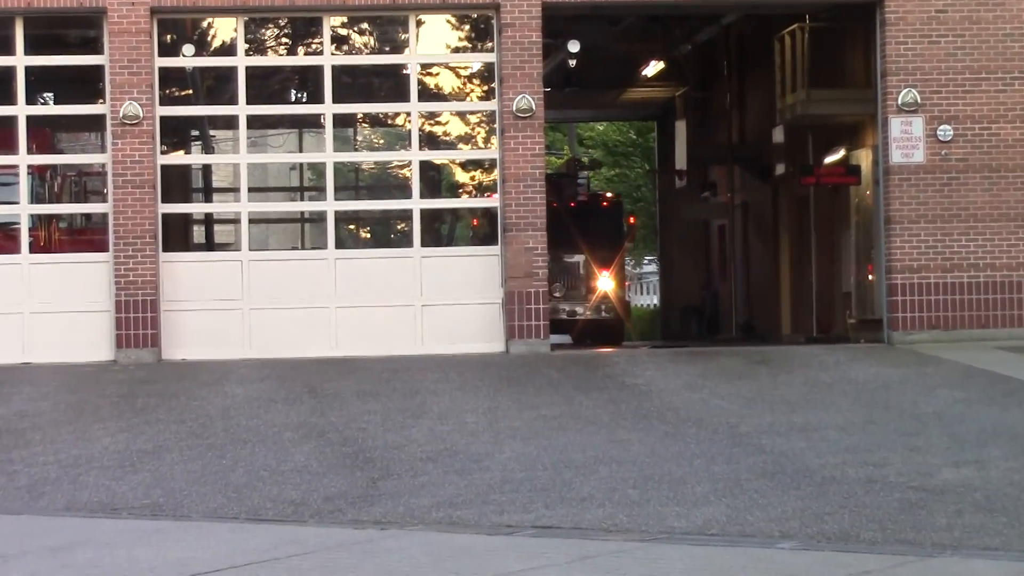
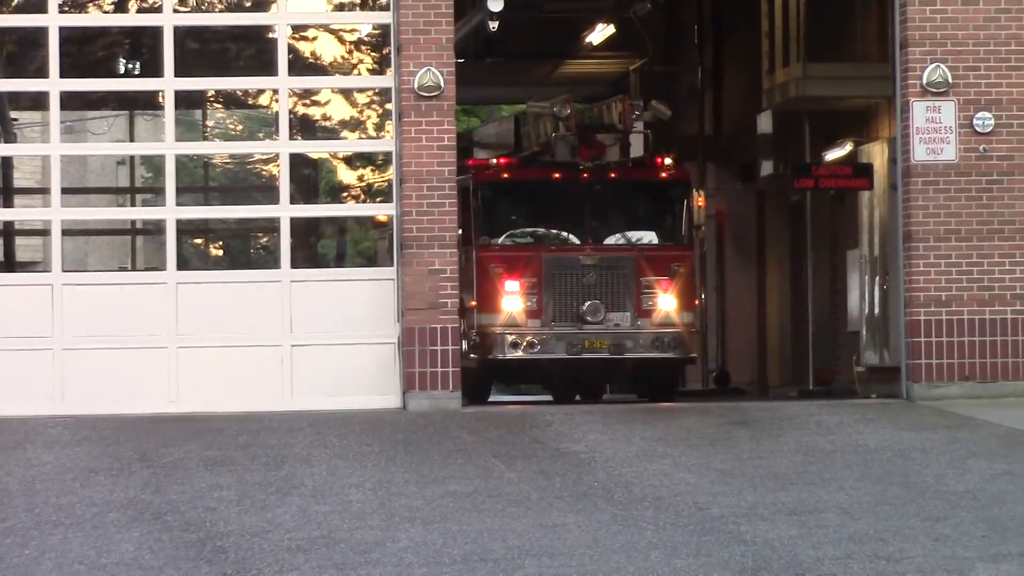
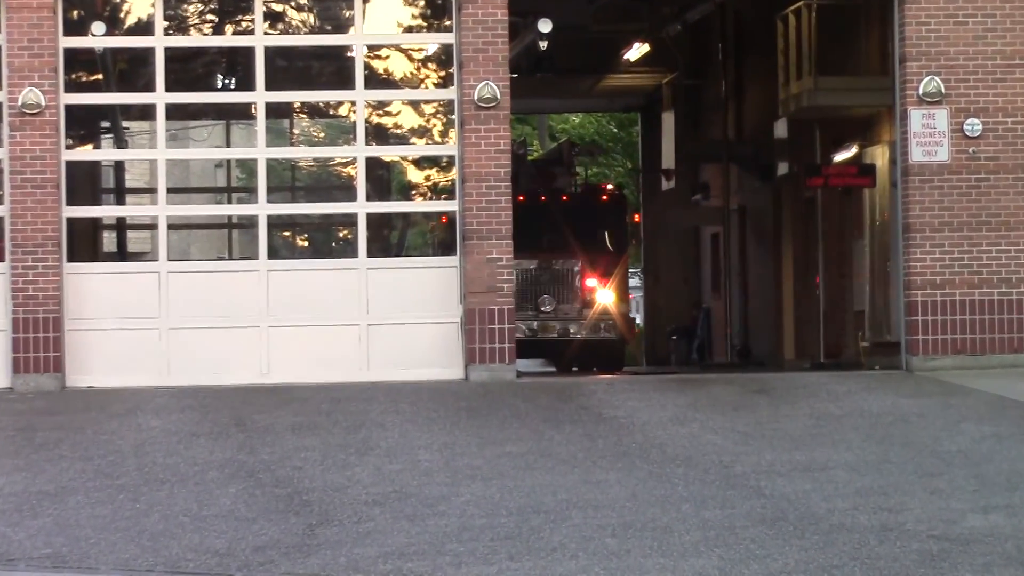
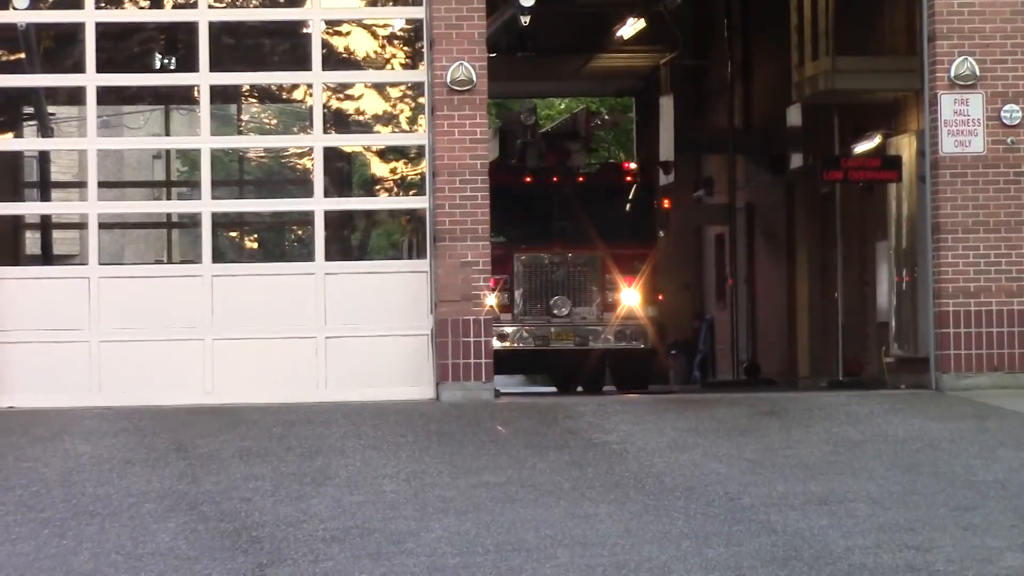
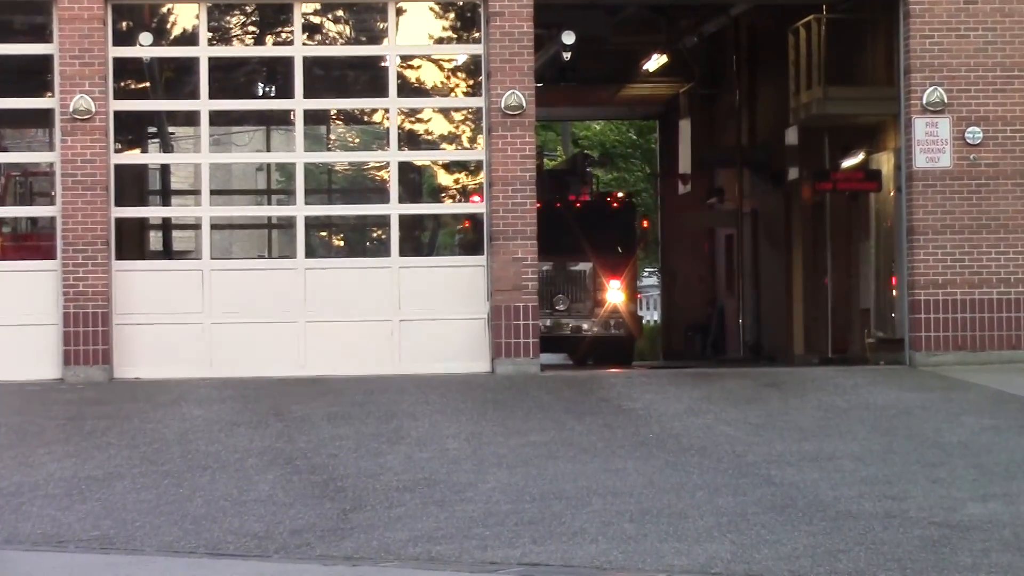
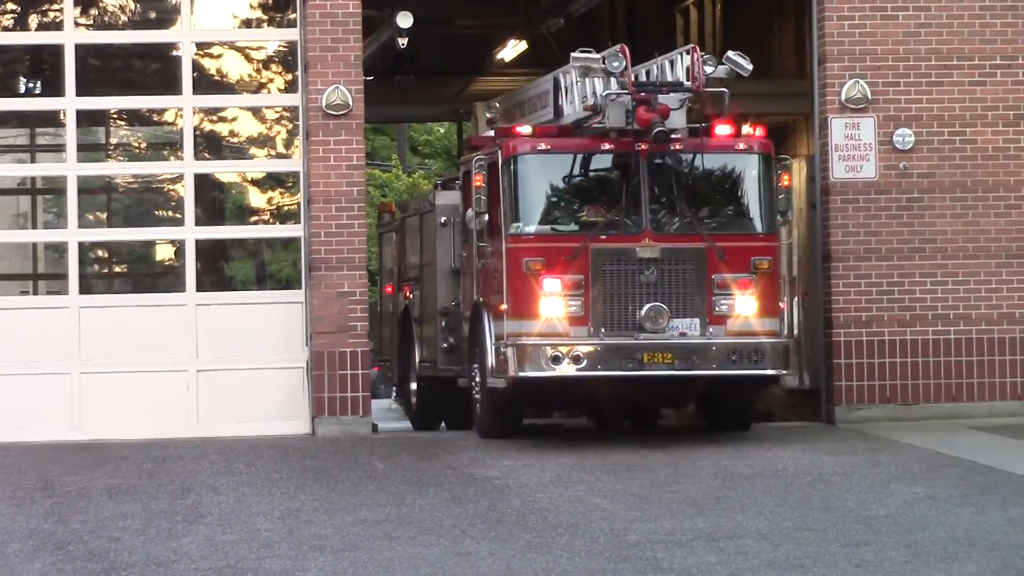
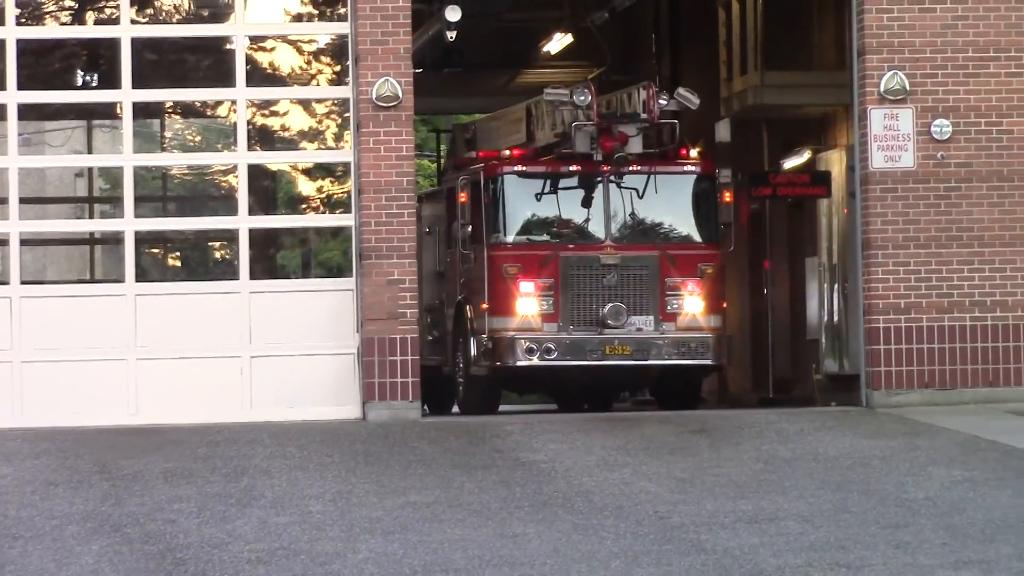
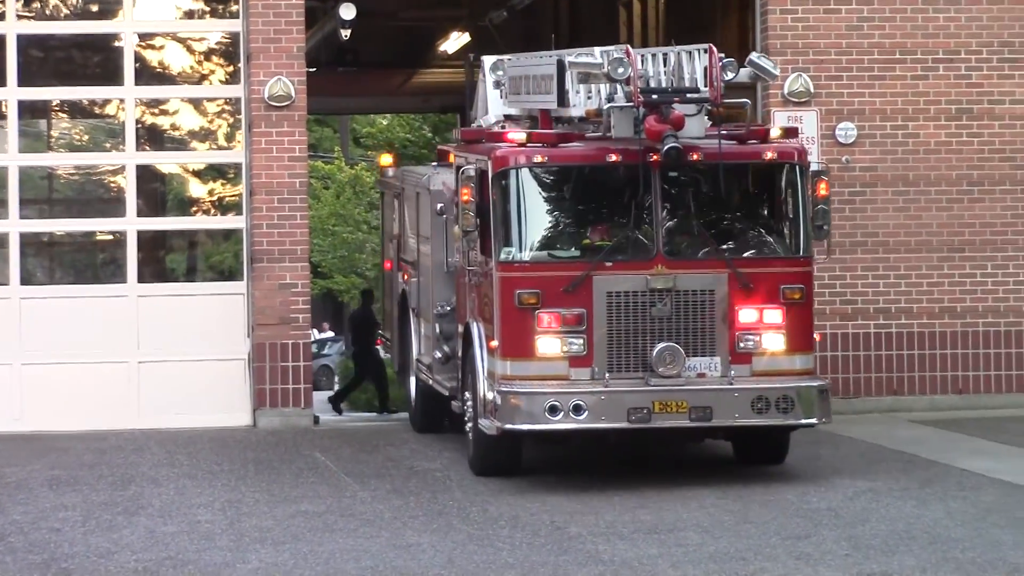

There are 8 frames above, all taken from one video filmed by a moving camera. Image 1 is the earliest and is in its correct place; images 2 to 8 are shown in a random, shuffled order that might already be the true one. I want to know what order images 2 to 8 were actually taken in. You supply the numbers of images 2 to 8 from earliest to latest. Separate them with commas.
5, 3, 4, 2, 7, 6, 8
